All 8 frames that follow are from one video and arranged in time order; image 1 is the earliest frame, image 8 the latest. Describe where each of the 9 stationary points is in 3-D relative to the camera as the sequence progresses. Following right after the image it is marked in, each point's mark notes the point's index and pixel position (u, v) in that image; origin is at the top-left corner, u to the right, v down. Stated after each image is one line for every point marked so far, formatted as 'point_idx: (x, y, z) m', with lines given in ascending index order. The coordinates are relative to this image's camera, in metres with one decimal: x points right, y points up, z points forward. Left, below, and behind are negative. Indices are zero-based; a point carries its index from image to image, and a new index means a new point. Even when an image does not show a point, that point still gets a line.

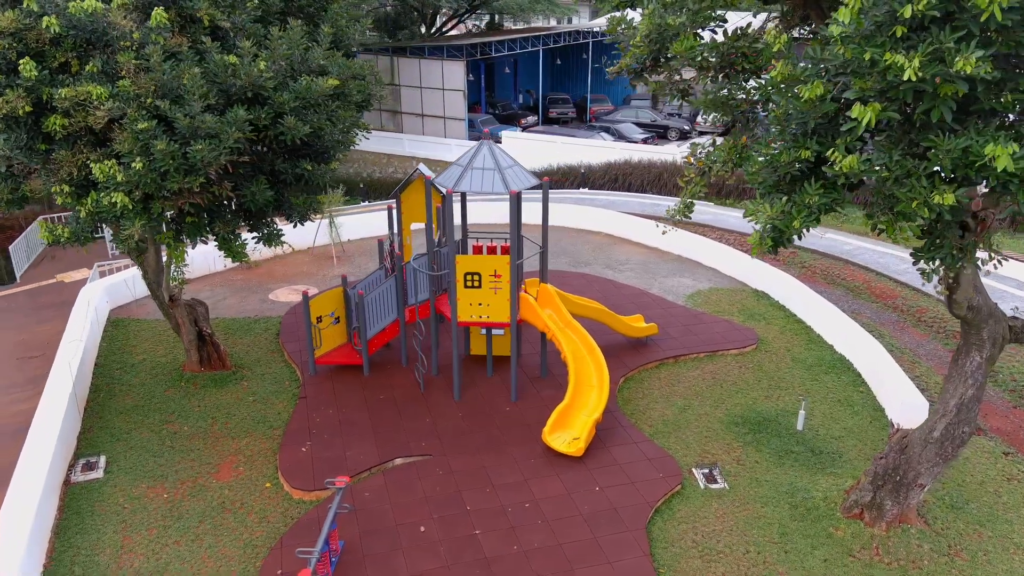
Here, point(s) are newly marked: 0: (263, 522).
0: (-2.4, -2.3, +7.0) m
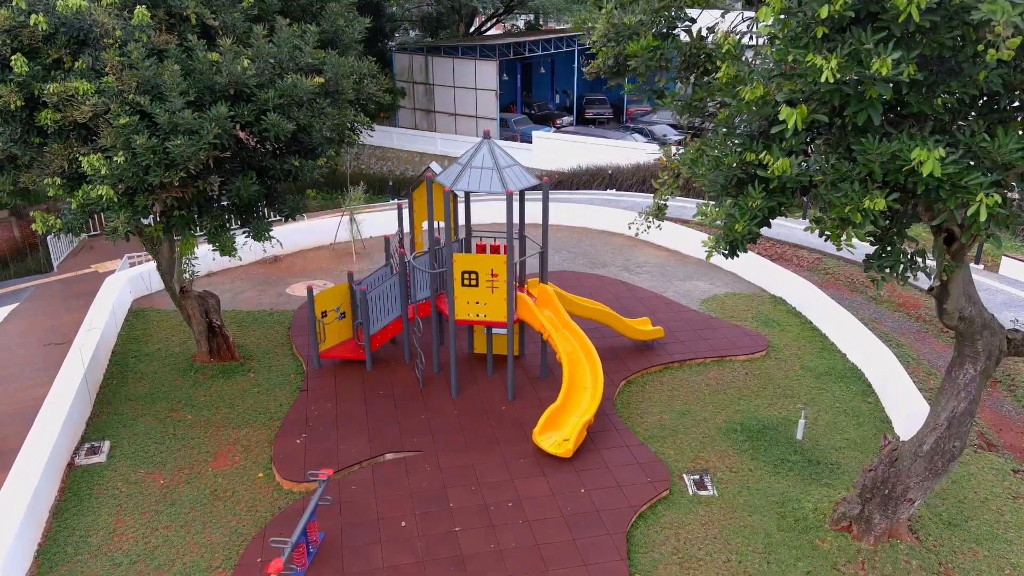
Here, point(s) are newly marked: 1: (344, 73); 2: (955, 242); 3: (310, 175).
0: (-2.6, -2.2, +7.1) m
1: (-1.6, +2.0, +6.7) m
2: (+3.2, +0.3, +5.2) m
3: (-1.8, +1.0, +6.5) m
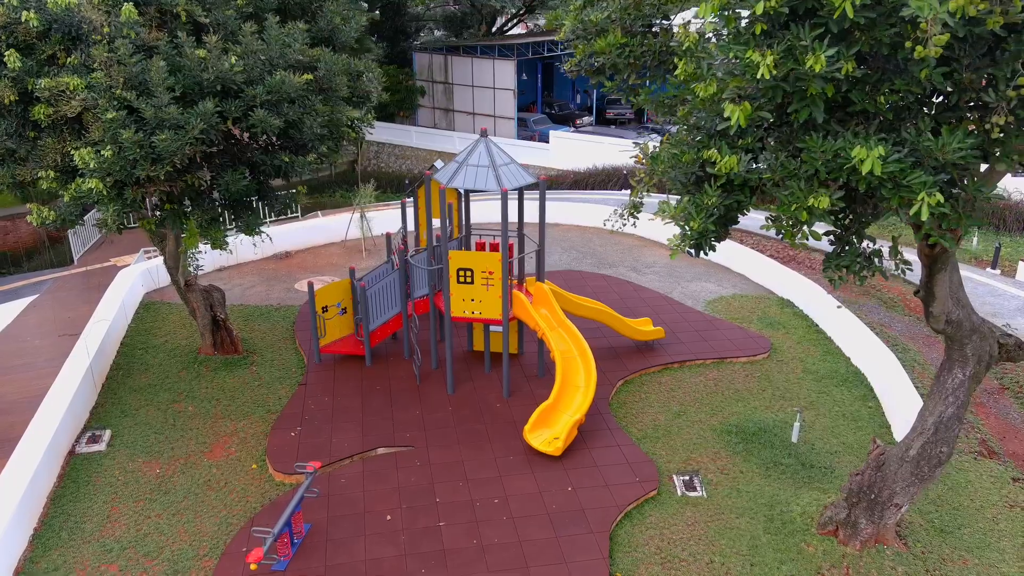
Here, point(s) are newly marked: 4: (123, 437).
0: (-2.7, -2.1, +7.2) m
1: (-1.6, +2.1, +6.8) m
2: (+3.0, +0.3, +5.1) m
3: (-1.9, +1.1, +6.6) m
4: (-4.6, -1.7, +8.5) m
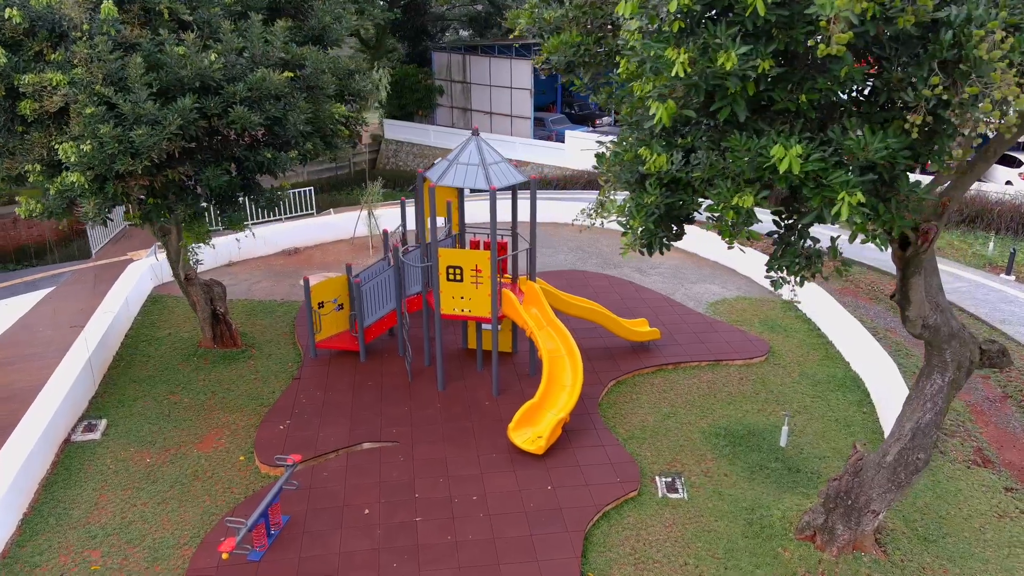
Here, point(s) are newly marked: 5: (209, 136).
0: (-2.9, -2.1, +7.3) m
1: (-1.8, +2.1, +6.9) m
2: (+2.8, +0.3, +5.0) m
3: (-2.1, +1.1, +6.7) m
4: (-4.7, -1.7, +8.6) m
5: (-2.8, +1.3, +6.4) m
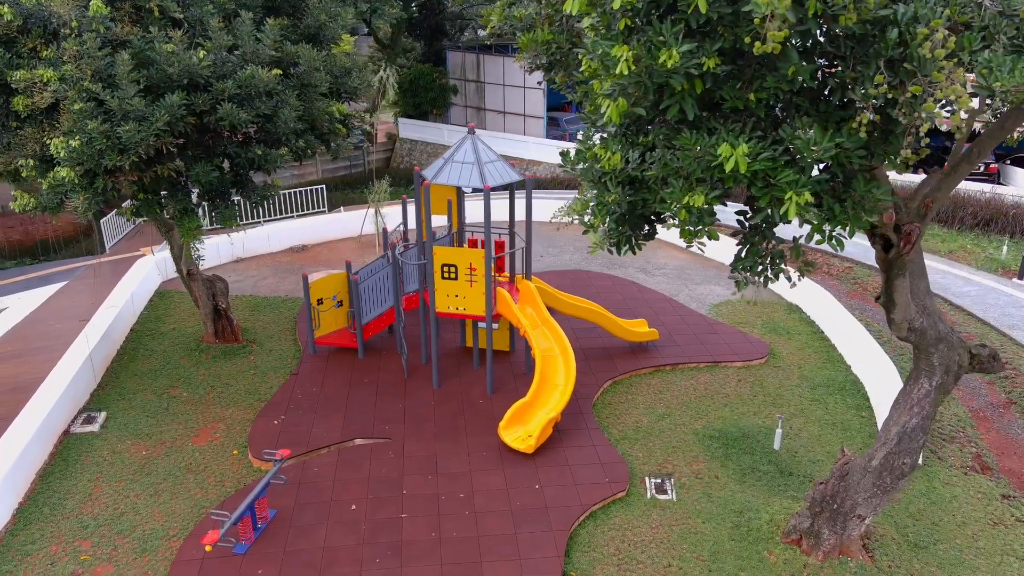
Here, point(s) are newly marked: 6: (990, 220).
0: (-3.0, -2.0, +7.4) m
1: (-1.9, +2.1, +6.9) m
2: (+2.6, +0.3, +5.0) m
3: (-2.2, +1.2, +6.7) m
4: (-4.8, -1.6, +8.8) m
5: (-2.9, +1.4, +6.4) m
6: (+10.8, +1.5, +16.3) m
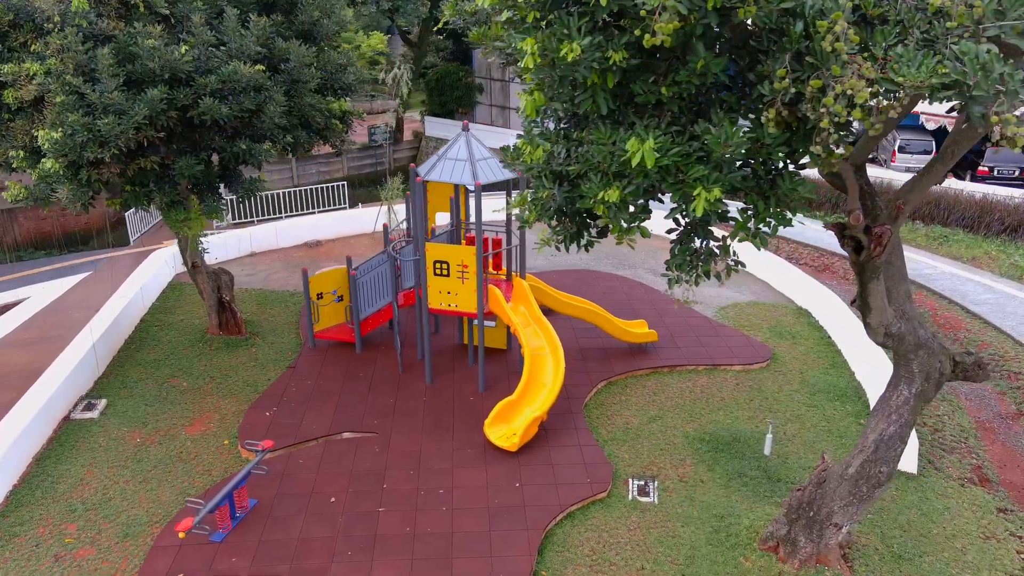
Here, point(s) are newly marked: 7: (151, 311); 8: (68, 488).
0: (-3.2, -1.9, +7.5) m
1: (-2.0, +2.2, +7.0) m
2: (+2.4, +0.2, +4.8) m
3: (-2.4, +1.2, +6.8) m
4: (-4.9, -1.5, +9.0) m
5: (-3.1, +1.5, +6.6) m
6: (+11.0, +1.3, +15.8) m
7: (-6.0, -0.4, +12.0) m
8: (-4.5, -2.0, +7.3) m
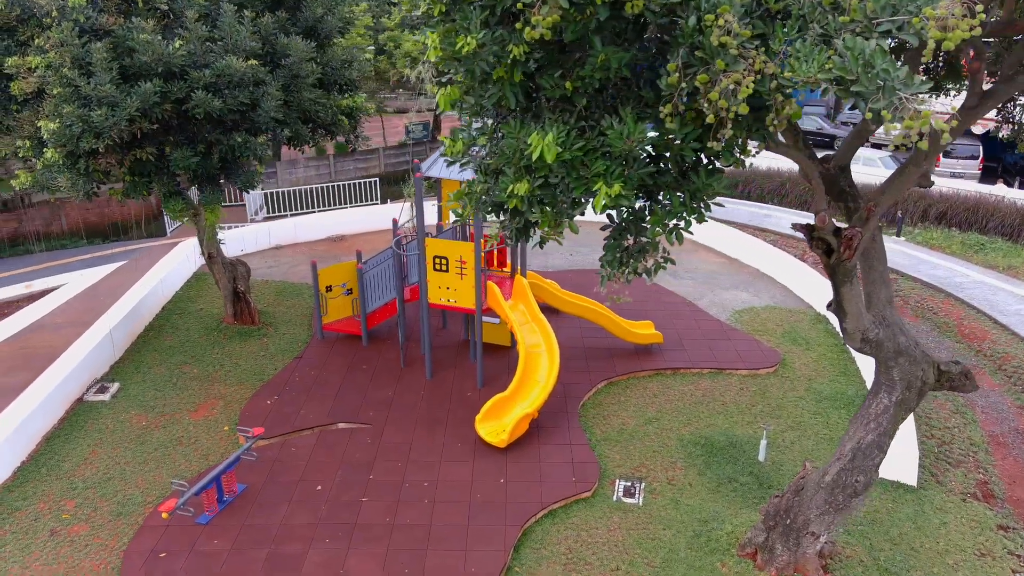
0: (-3.3, -1.8, +7.8) m
1: (-2.1, +2.3, +7.1) m
2: (+2.1, +0.2, +4.7) m
3: (-2.5, +1.3, +7.0) m
4: (-4.9, -1.3, +9.3) m
5: (-3.2, +1.6, +6.8) m
6: (+11.4, +1.1, +15.1) m
7: (-5.9, -0.2, +12.4) m
8: (-4.6, -1.9, +7.6) m
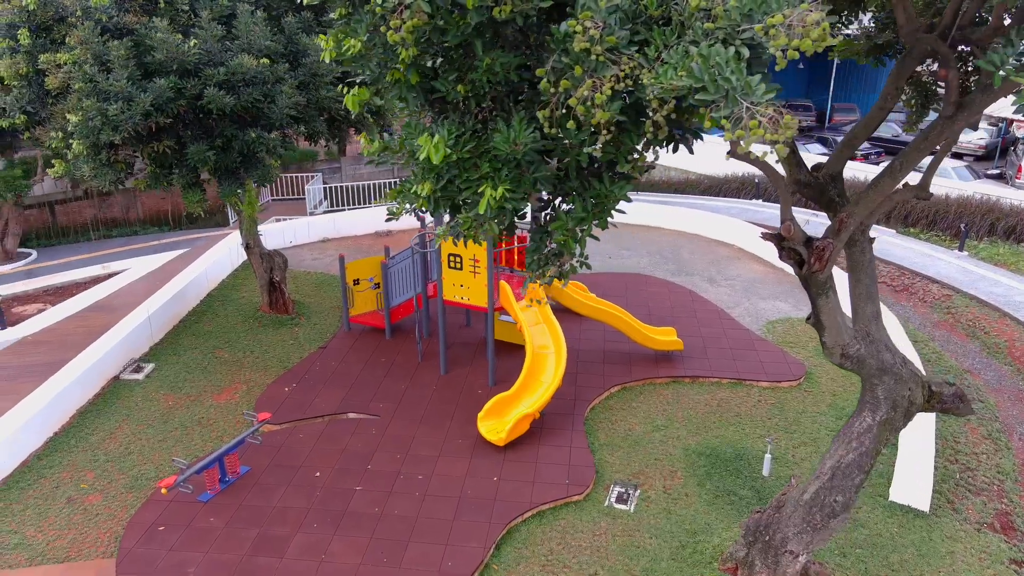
0: (-3.3, -1.7, +8.1) m
1: (-2.0, +2.4, +7.4) m
2: (+1.9, +0.1, +4.6) m
3: (-2.4, +1.4, +7.3) m
4: (-4.8, -1.1, +9.8) m
5: (-3.1, +1.7, +7.1) m
6: (+12.2, +0.6, +14.1) m
7: (-5.3, 0.0, +13.0) m
8: (-4.6, -1.7, +8.1) m
